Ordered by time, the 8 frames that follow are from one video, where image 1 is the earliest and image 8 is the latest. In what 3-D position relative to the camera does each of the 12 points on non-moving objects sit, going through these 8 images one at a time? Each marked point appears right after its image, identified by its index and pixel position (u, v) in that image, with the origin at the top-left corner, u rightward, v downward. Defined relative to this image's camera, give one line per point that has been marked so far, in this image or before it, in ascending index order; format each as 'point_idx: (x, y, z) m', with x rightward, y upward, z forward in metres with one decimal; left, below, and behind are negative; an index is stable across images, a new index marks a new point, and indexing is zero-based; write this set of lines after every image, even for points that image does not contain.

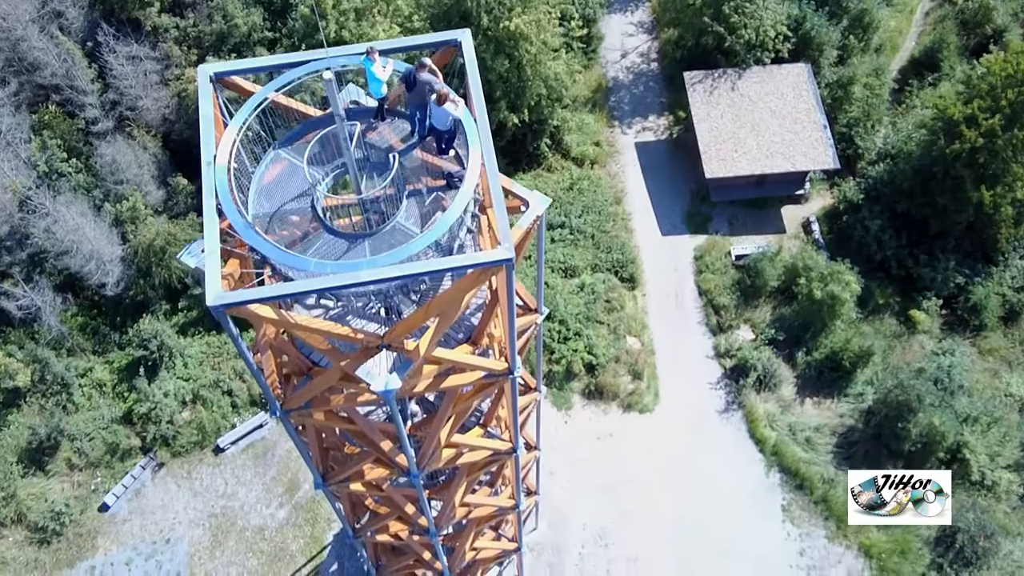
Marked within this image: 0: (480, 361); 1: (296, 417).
0: (-0.4, -0.9, +11.5) m
1: (-2.7, -1.6, +11.9) m
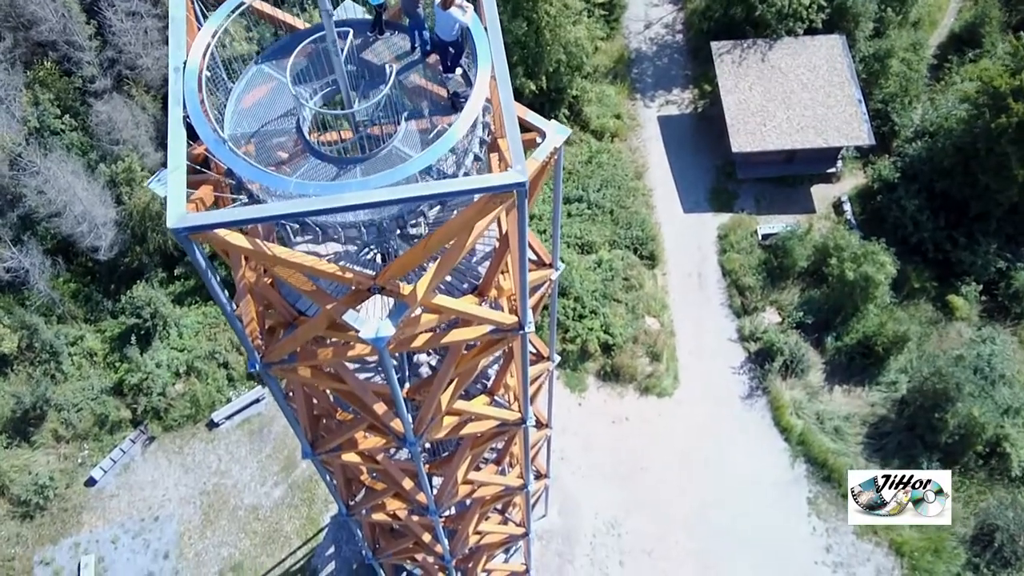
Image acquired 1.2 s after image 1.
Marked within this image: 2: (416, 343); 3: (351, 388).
0: (-0.3, -0.3, +10.2) m
1: (-2.6, -0.9, +10.6) m
2: (-1.0, -0.6, +10.4) m
3: (-1.9, -1.2, +11.1) m
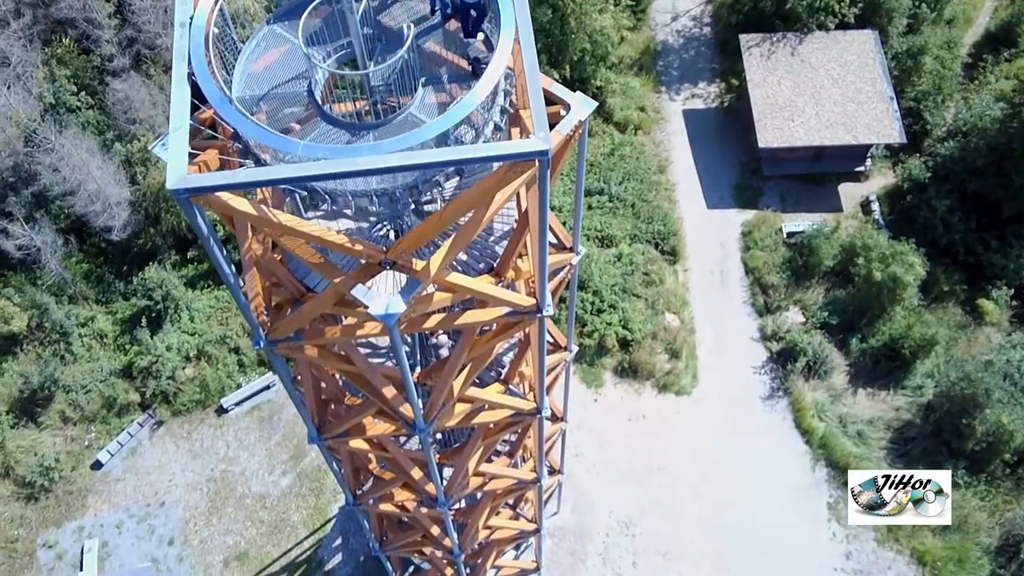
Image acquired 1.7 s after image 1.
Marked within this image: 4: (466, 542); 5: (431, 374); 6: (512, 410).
0: (-0.1, 0.0, +9.7) m
1: (-2.4, -0.7, +10.1) m
2: (-0.9, -0.4, +9.9) m
3: (-1.7, -0.9, +10.6) m
4: (-0.8, -4.2, +15.9) m
5: (-0.9, -1.0, +11.1) m
6: (0.0, -1.5, +12.2) m
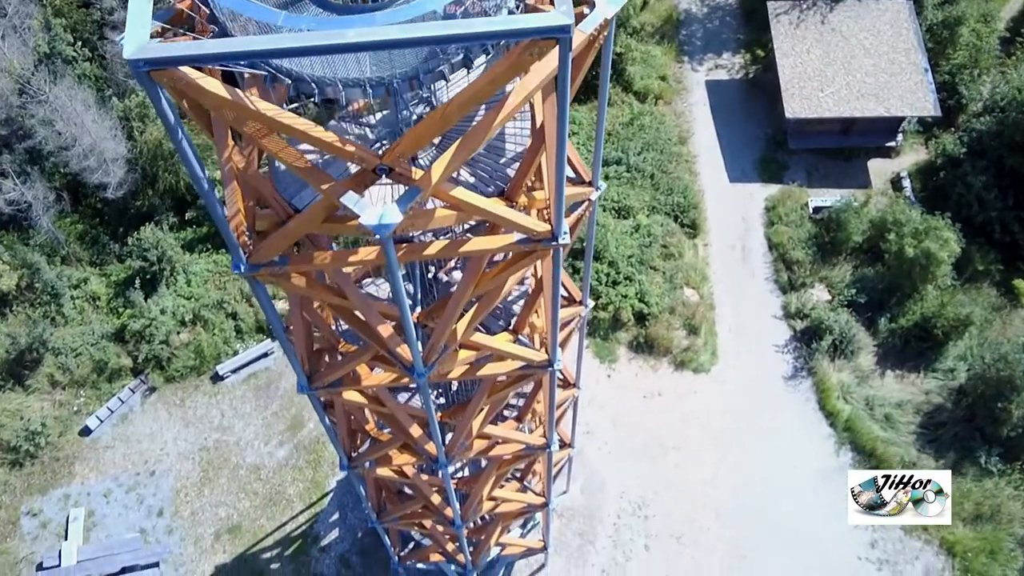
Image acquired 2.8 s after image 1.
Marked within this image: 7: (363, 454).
0: (0.0, +0.7, +8.6) m
1: (-2.3, +0.1, +9.0) m
2: (-0.7, +0.4, +8.8) m
3: (-1.6, -0.2, +9.6) m
4: (-0.7, -3.5, +14.8) m
5: (-0.8, -0.3, +10.0) m
6: (+0.1, -0.8, +11.1) m
7: (-2.1, -2.3, +13.4) m
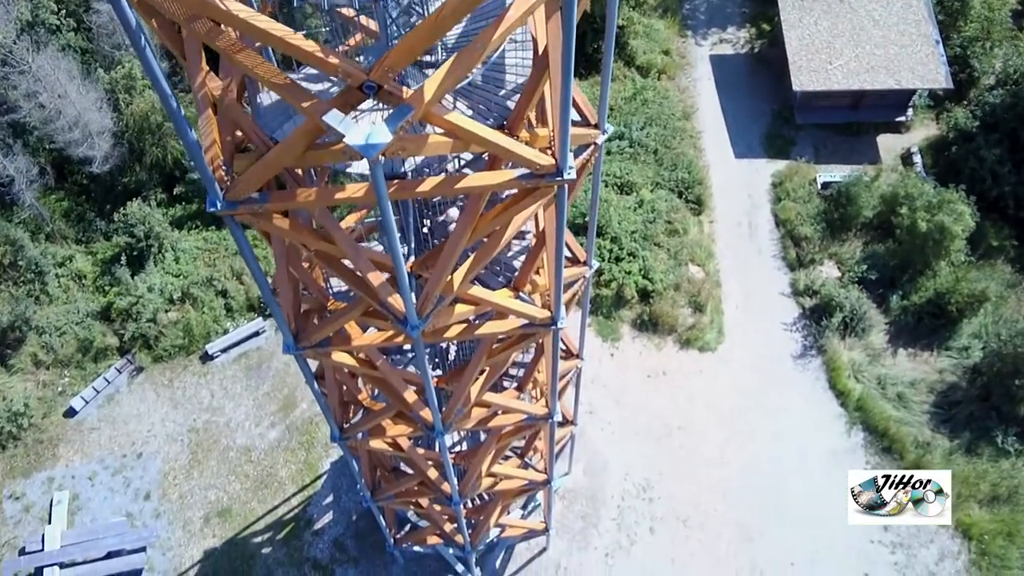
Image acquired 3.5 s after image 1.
0: (0.0, +1.2, +7.8) m
1: (-2.3, +0.6, +8.3) m
2: (-0.7, +0.9, +8.0) m
3: (-1.6, +0.3, +8.8) m
4: (-0.7, -2.9, +14.1) m
5: (-0.8, +0.2, +9.3) m
6: (+0.1, -0.3, +10.4) m
7: (-2.1, -1.8, +12.7) m
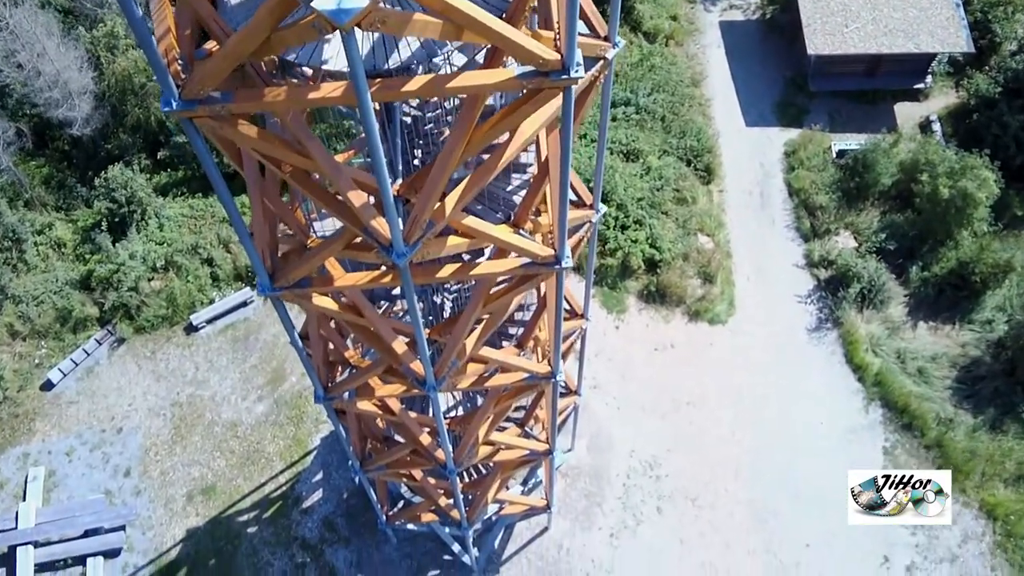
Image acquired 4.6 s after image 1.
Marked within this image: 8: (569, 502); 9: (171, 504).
0: (0.0, +1.8, +6.8) m
1: (-2.3, +1.2, +7.3) m
2: (-0.7, +1.5, +7.0) m
3: (-1.6, +1.0, +7.8) m
4: (-0.7, -2.3, +13.0) m
5: (-0.8, +0.9, +8.2) m
6: (+0.1, +0.3, +9.3) m
7: (-2.1, -1.2, +11.6) m
8: (+1.1, -4.0, +18.1) m
9: (-6.5, -4.1, +18.3) m
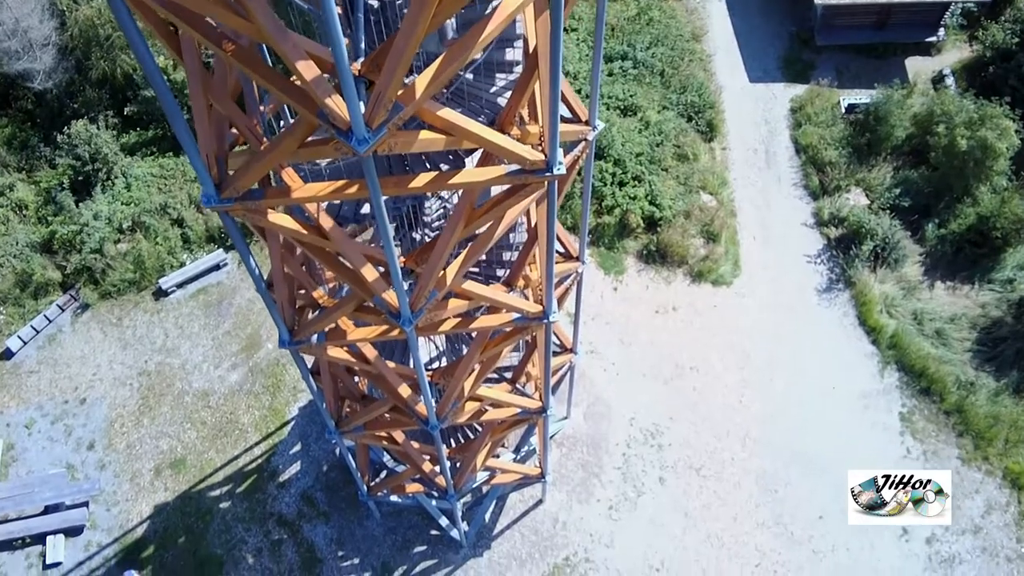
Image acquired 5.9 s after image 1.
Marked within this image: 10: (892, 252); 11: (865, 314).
0: (-0.1, +2.6, +5.5) m
1: (-2.4, +2.0, +6.0) m
2: (-0.9, +2.2, +5.7) m
3: (-1.7, +1.7, +6.5) m
4: (-0.8, -1.5, +11.8) m
5: (-1.0, +1.6, +7.0) m
6: (0.0, +1.1, +8.1) m
7: (-2.2, -0.4, +10.4) m
8: (+0.9, -3.2, +16.9) m
9: (-6.7, -3.4, +17.0) m
10: (+7.6, +0.7, +19.3) m
11: (+6.9, -0.5, +18.7) m
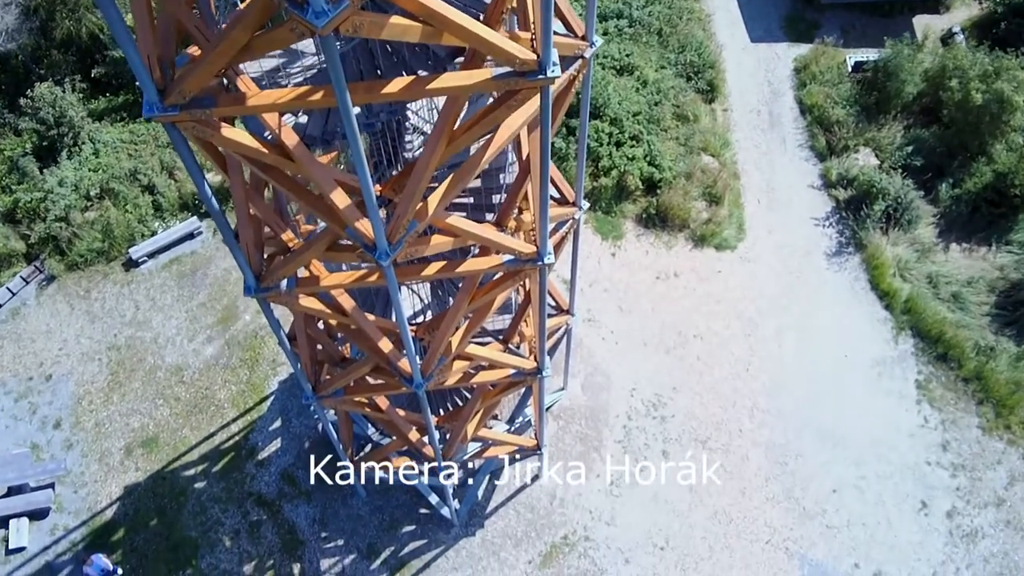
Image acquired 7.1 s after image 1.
0: (-0.2, +3.1, +4.5) m
1: (-2.5, +2.5, +4.9) m
2: (-1.0, +2.8, +4.7) m
3: (-1.8, +2.3, +5.5) m
4: (-0.9, -0.9, +10.7) m
5: (-1.1, +2.2, +5.9) m
6: (-0.1, +1.7, +7.0) m
7: (-2.3, +0.2, +9.3) m
8: (+0.8, -2.6, +15.8) m
9: (-6.8, -2.8, +15.9) m
10: (+7.5, +1.4, +18.3) m
11: (+6.8, +0.2, +17.7) m
